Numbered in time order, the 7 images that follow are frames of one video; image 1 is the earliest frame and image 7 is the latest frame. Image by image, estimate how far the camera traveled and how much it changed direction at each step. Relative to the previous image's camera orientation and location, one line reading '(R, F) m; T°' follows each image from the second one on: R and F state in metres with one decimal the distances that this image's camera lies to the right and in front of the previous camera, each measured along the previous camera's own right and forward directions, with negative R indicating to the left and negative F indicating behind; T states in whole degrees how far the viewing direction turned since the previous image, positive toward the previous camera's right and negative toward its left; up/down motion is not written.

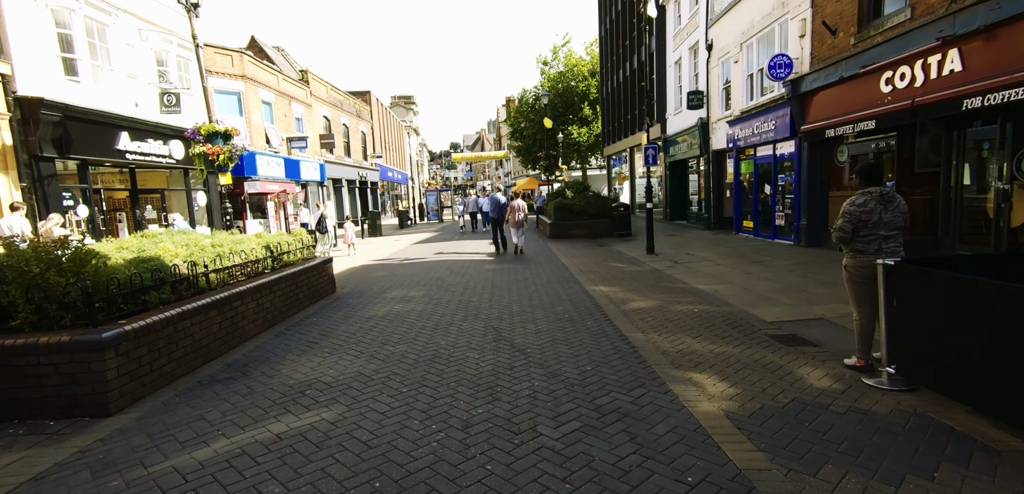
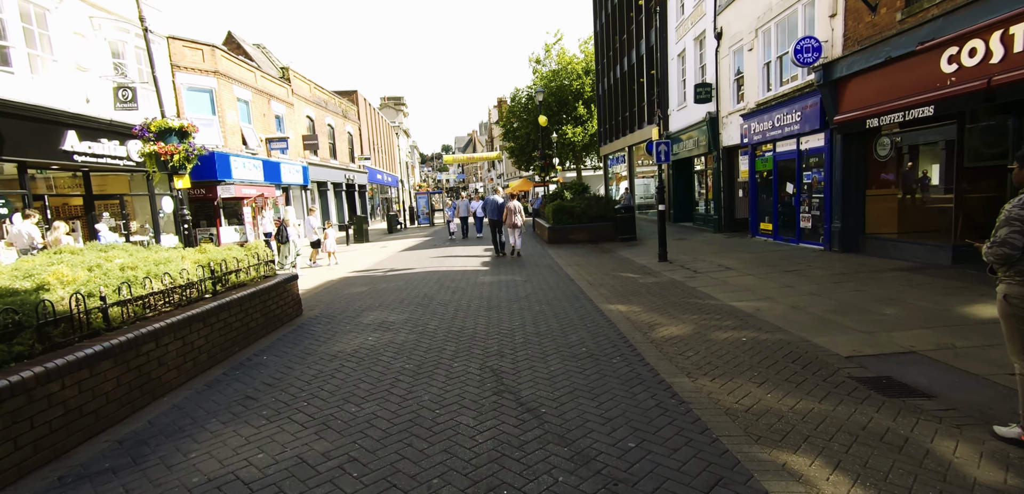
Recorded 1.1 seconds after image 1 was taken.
(-0.1, +1.4) m; +1°
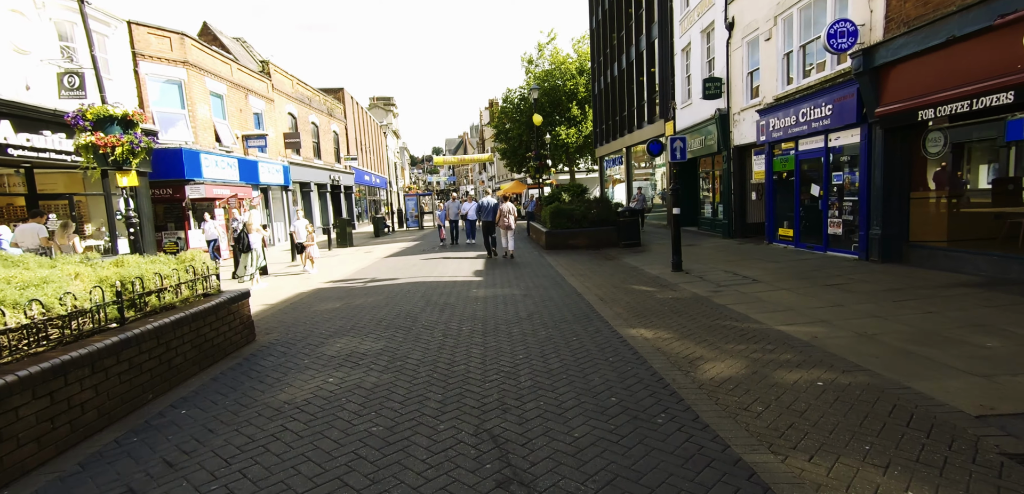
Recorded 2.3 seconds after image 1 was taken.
(-0.1, +1.4) m; +1°
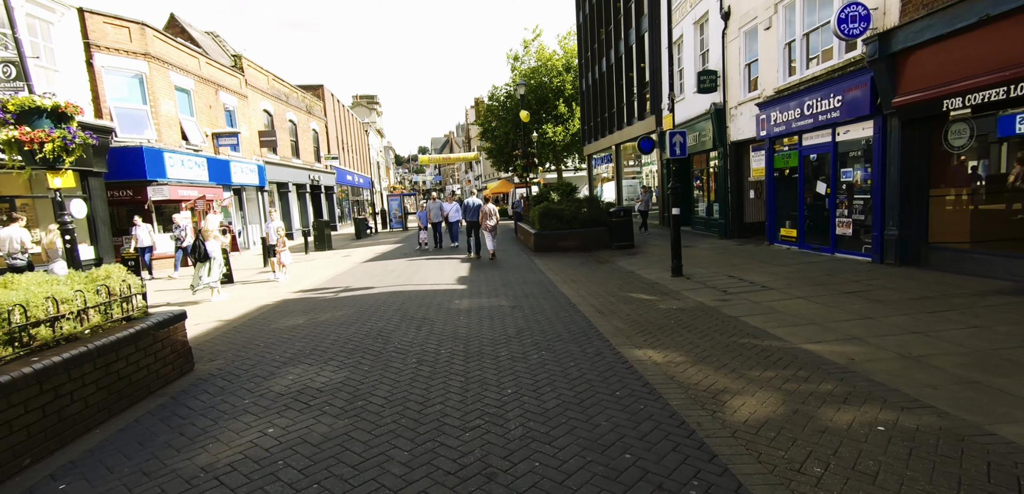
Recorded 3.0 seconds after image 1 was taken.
(0.0, +0.9) m; +1°
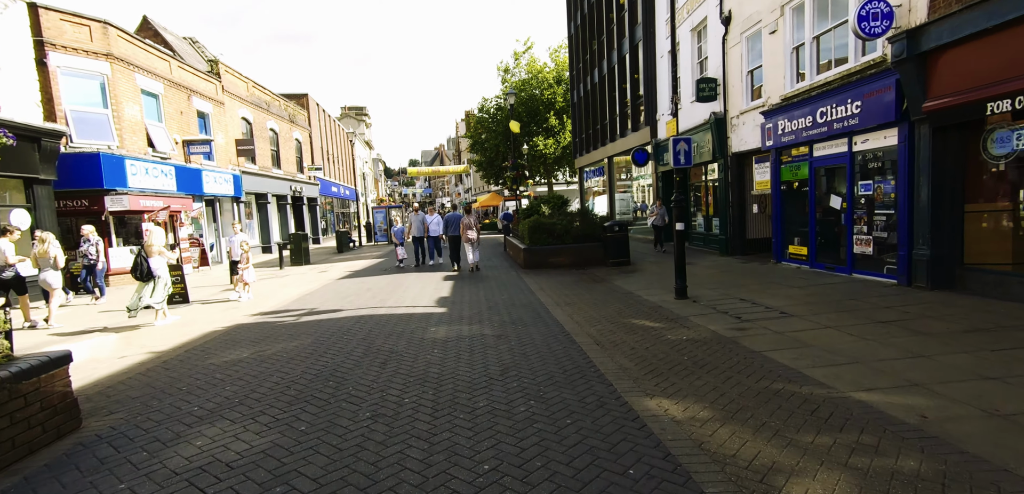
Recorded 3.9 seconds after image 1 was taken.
(+0.1, +1.1) m; +1°
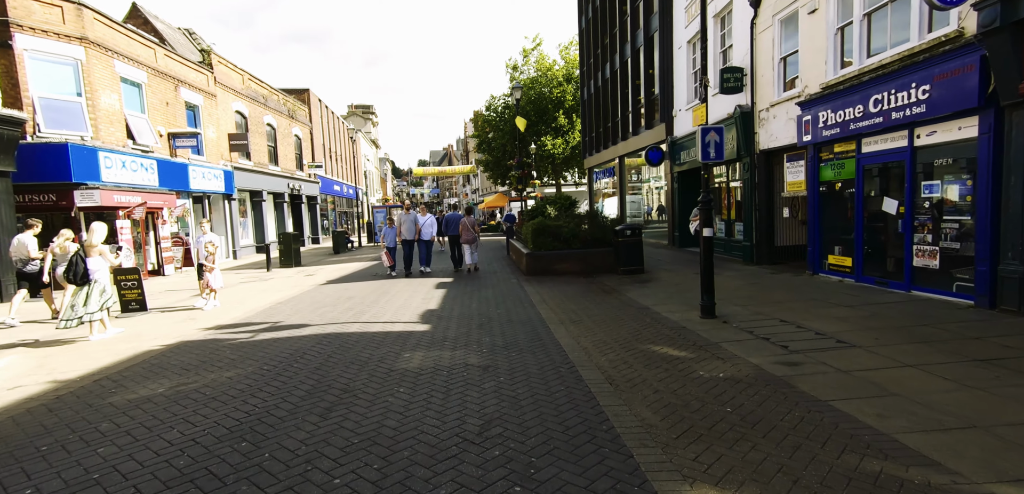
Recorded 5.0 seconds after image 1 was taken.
(+0.1, +1.4) m; -1°
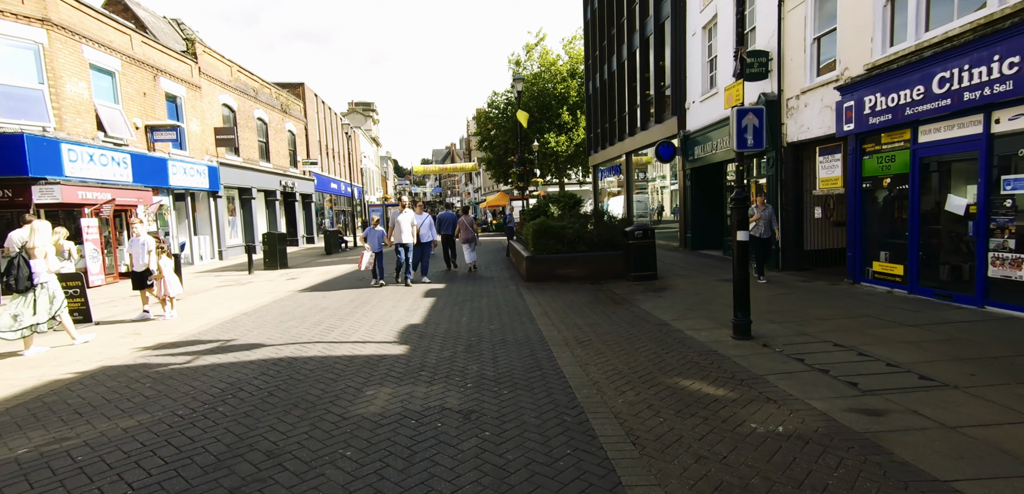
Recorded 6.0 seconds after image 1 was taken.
(+0.1, +1.3) m; 0°
